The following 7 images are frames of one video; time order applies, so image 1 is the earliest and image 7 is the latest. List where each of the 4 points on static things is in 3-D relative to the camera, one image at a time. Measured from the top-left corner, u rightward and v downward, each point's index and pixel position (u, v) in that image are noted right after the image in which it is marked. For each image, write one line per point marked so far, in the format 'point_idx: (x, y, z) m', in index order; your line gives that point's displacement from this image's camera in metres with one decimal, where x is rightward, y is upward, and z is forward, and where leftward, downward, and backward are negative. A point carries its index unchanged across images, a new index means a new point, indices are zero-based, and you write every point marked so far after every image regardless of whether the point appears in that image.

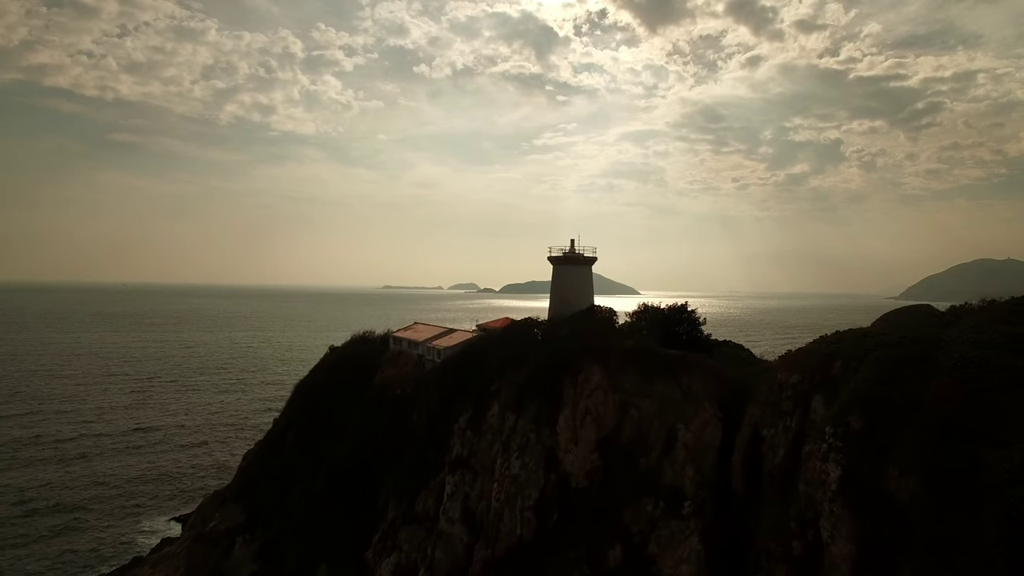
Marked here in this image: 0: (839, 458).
0: (+6.4, -3.3, +11.2) m
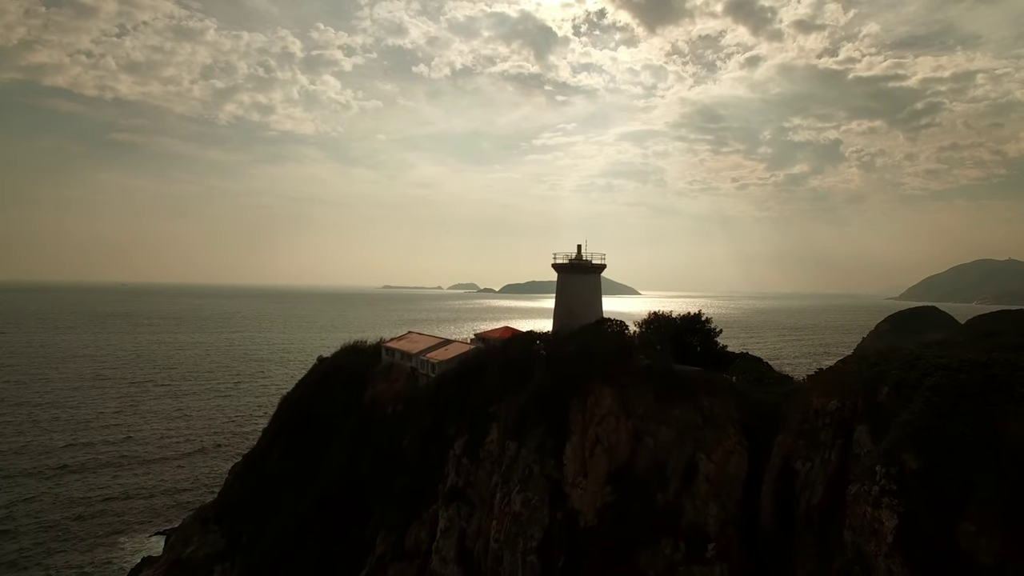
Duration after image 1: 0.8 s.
0: (+6.4, -3.7, +9.6) m
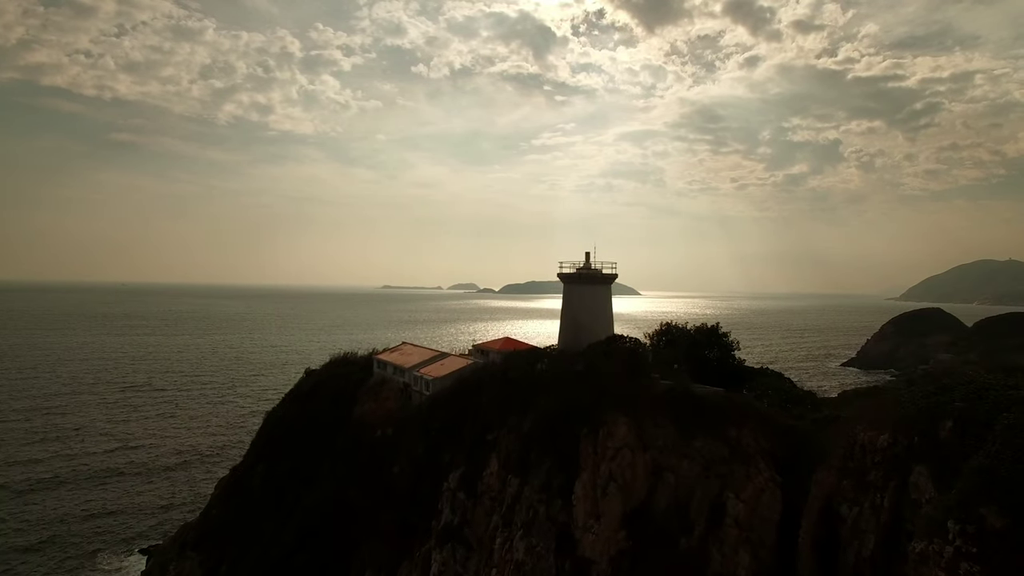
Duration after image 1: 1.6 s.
0: (+7.1, -4.0, +8.7) m
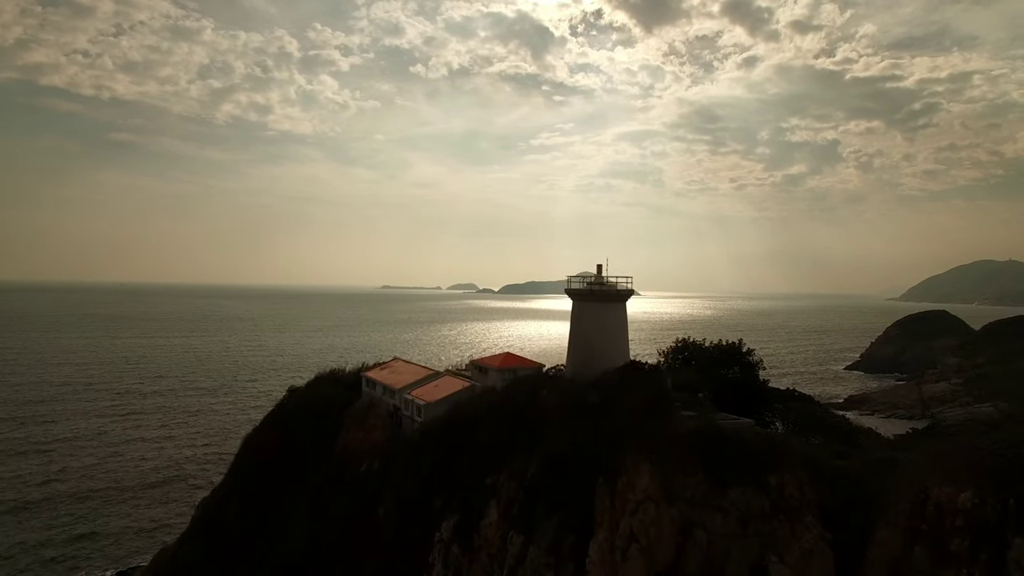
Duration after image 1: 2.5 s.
0: (+8.9, -3.6, +9.8) m
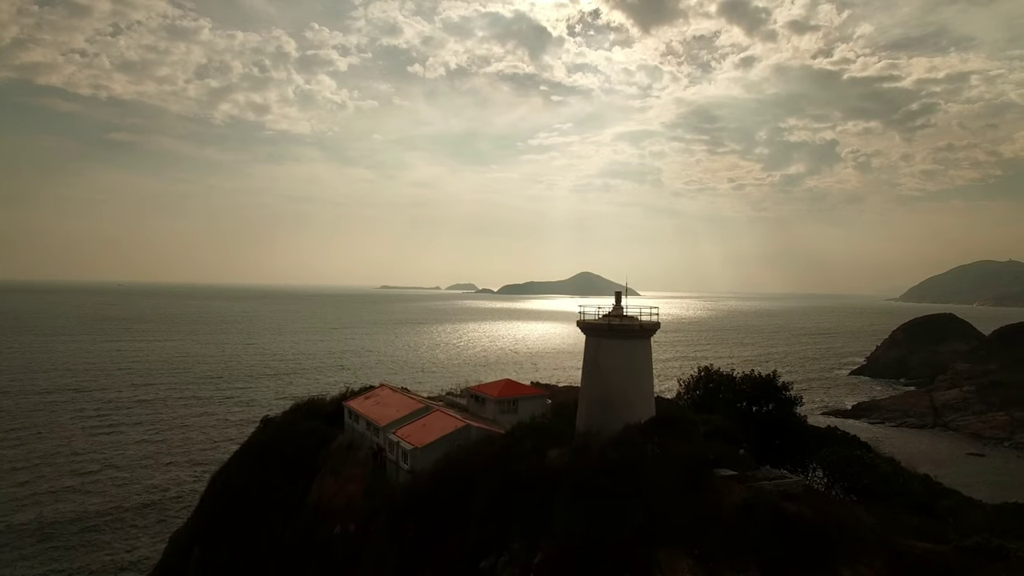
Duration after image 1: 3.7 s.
0: (+9.3, -4.4, +7.4) m
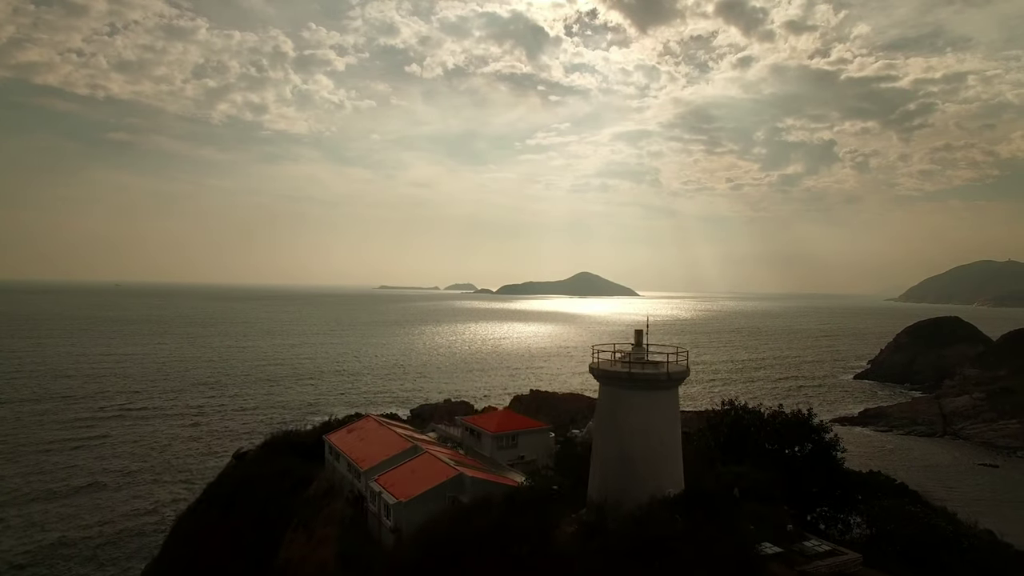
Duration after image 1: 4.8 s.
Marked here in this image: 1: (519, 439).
0: (+9.3, -5.1, +5.0) m
1: (+0.2, -5.2, +19.6) m
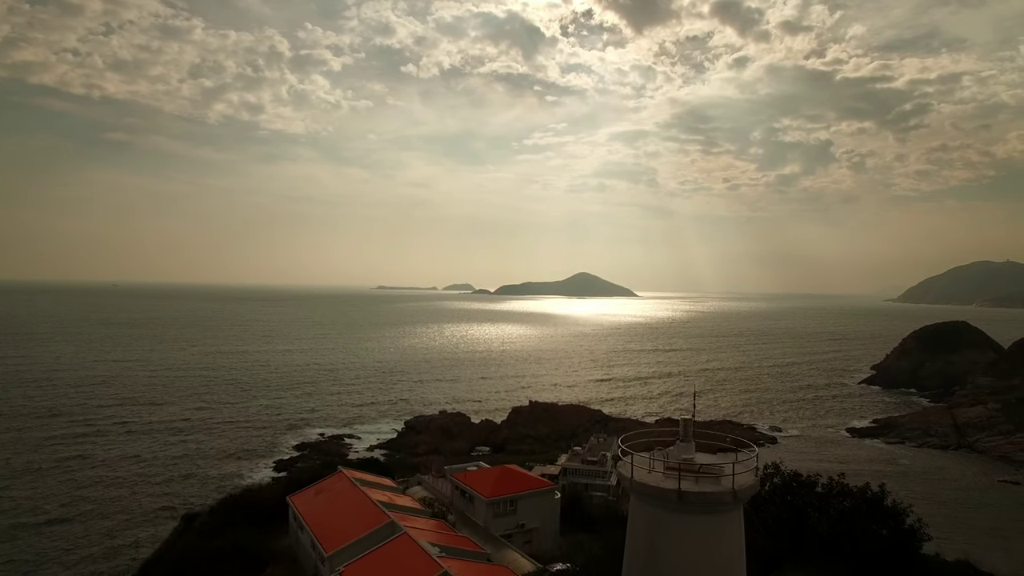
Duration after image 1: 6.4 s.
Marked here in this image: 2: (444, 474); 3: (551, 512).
0: (+9.3, -6.1, +1.7) m
1: (+0.2, -6.2, +16.3) m
2: (-2.3, -6.3, +19.3) m
3: (+1.2, -6.8, +17.2) m
